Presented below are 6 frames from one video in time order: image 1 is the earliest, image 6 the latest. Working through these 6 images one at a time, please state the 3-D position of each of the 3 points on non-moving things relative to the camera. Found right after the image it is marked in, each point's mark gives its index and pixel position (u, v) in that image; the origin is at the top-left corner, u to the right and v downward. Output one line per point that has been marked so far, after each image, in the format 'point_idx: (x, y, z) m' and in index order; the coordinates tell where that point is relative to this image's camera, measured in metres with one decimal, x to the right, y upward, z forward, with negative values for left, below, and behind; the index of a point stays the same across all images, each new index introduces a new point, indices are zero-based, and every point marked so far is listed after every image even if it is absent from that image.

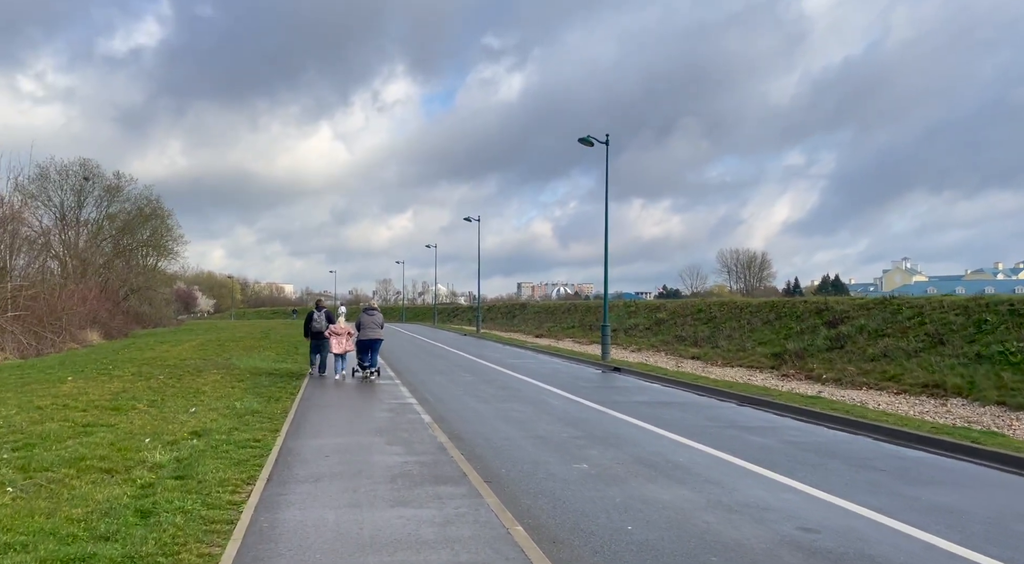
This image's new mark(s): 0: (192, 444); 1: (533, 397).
0: (-3.6, -1.8, +8.6) m
1: (+0.4, -2.2, +14.5) m
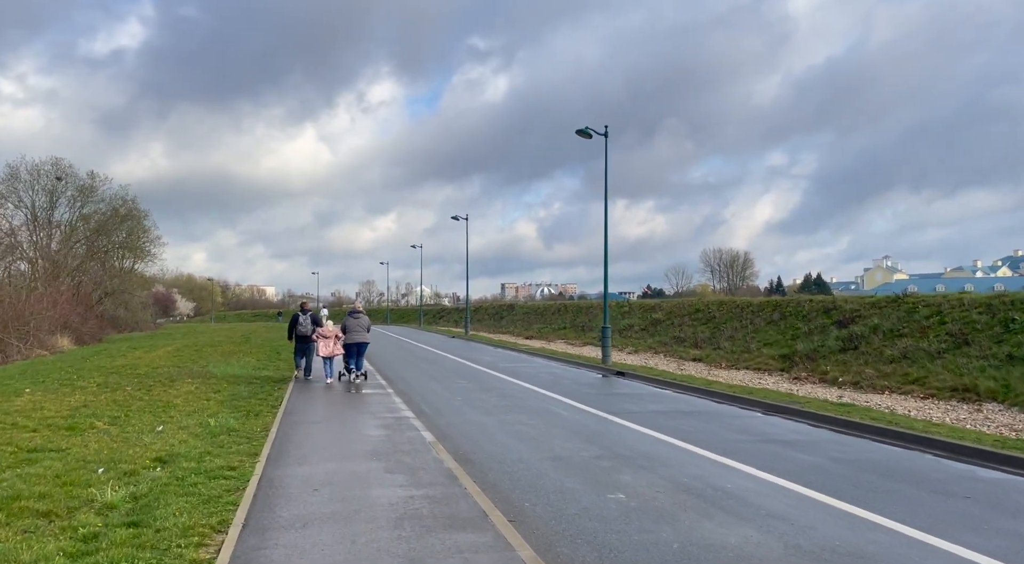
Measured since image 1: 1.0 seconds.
0: (-3.4, -1.8, +7.2) m
1: (+0.5, -2.2, +13.2) m
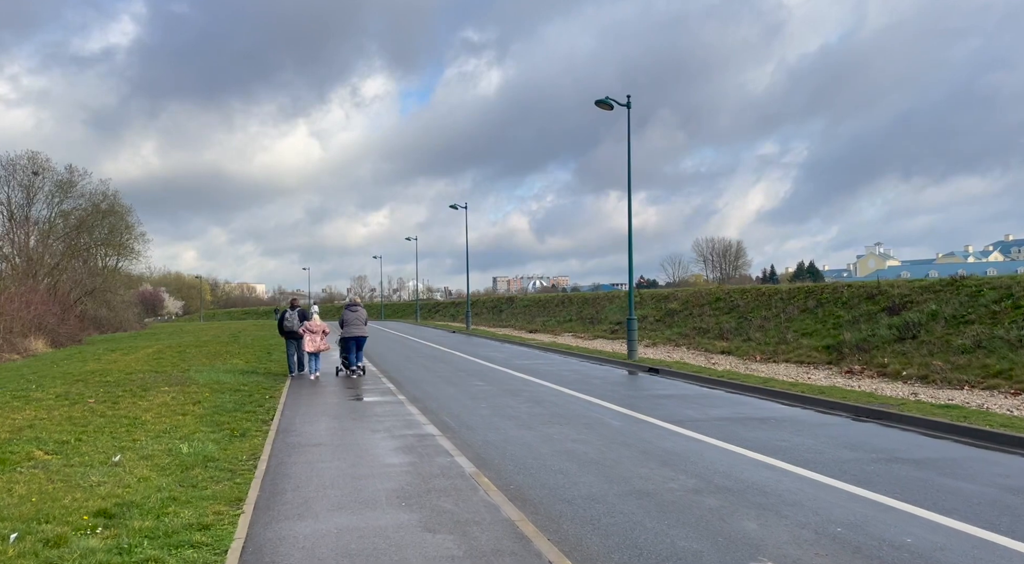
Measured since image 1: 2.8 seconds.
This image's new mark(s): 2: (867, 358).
0: (-2.8, -1.7, +5.0) m
1: (+1.1, -2.0, +11.0) m
2: (+8.7, -1.9, +18.8) m
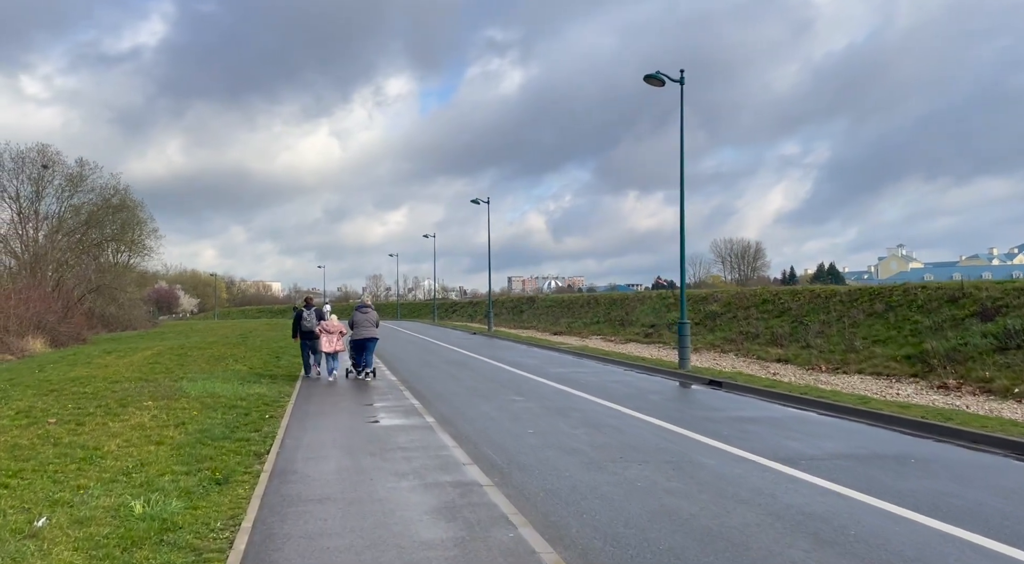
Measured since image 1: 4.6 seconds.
0: (-2.2, -1.7, +2.6) m
1: (+1.7, -1.9, +8.6) m
2: (+9.5, -1.9, +16.2) m
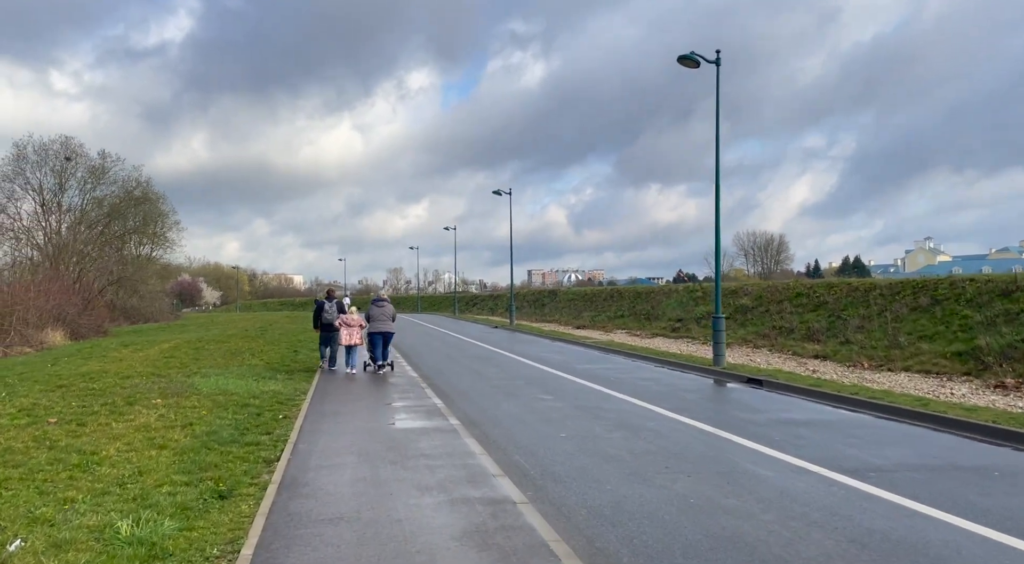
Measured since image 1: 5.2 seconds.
0: (-2.0, -1.6, +1.9) m
1: (+2.1, -1.9, +7.8) m
2: (+10.0, -1.7, +15.2) m
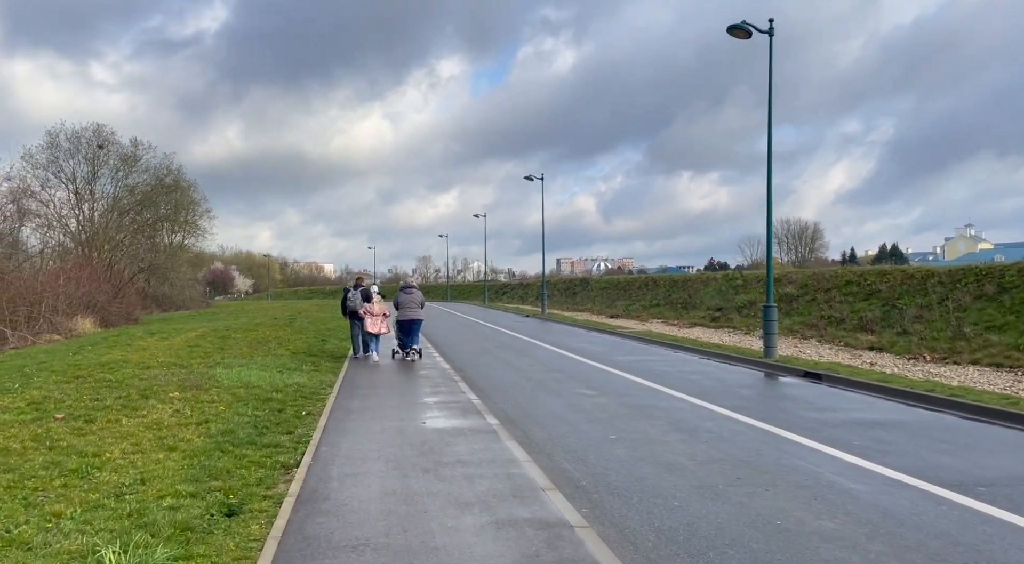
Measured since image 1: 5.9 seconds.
0: (-1.8, -1.5, +1.0) m
1: (+2.5, -1.7, +6.7) m
2: (+10.8, -1.5, +13.8) m
